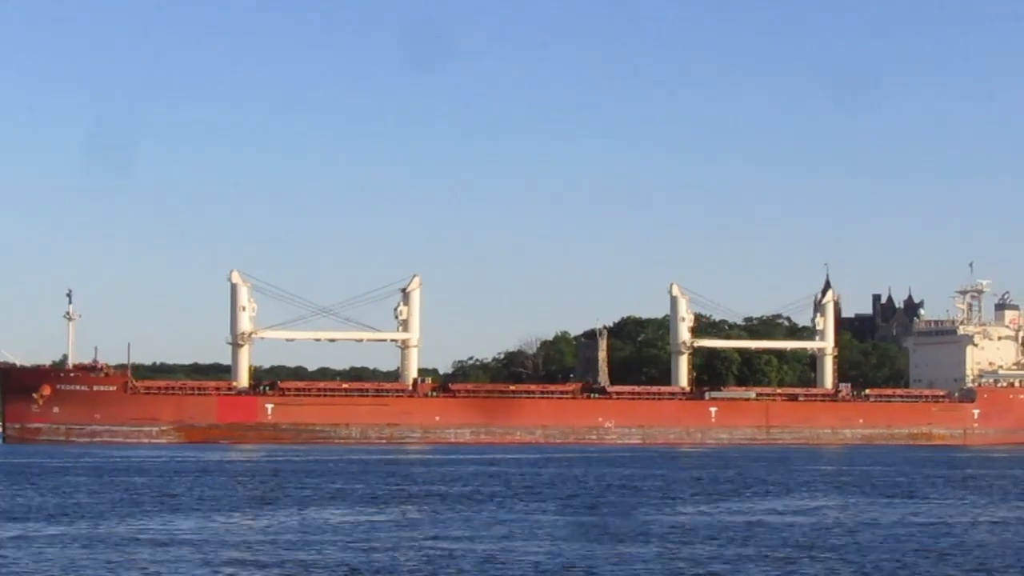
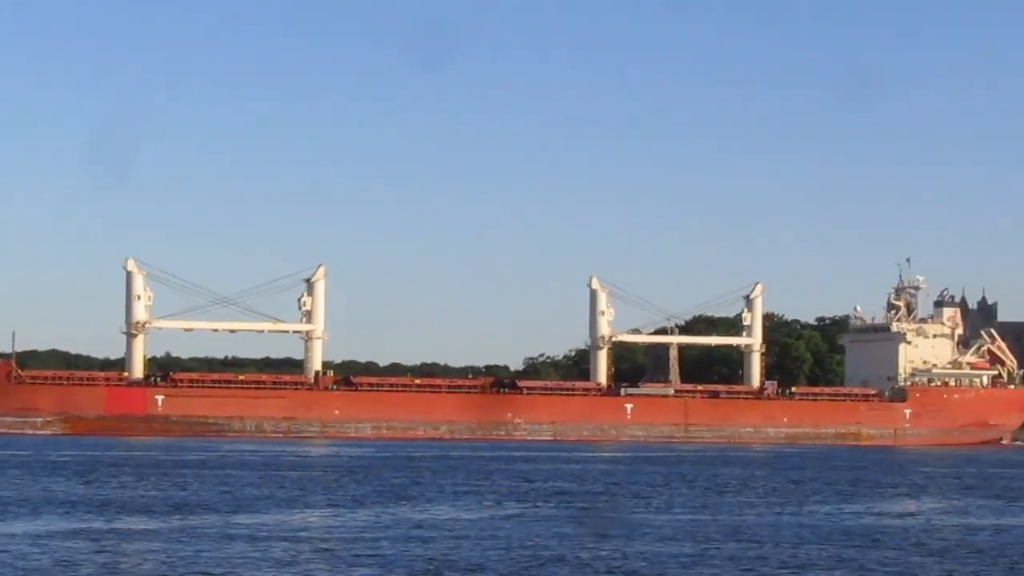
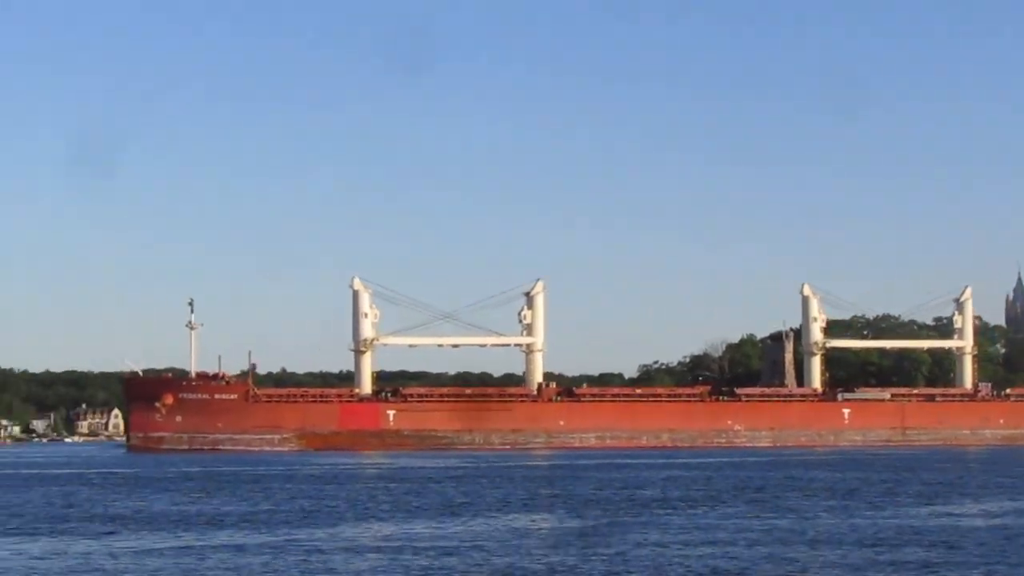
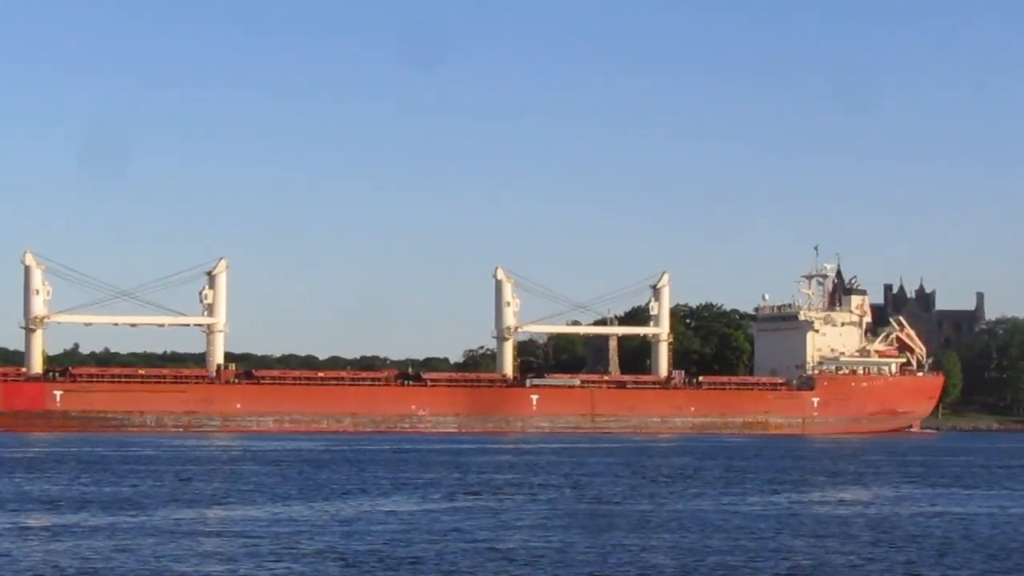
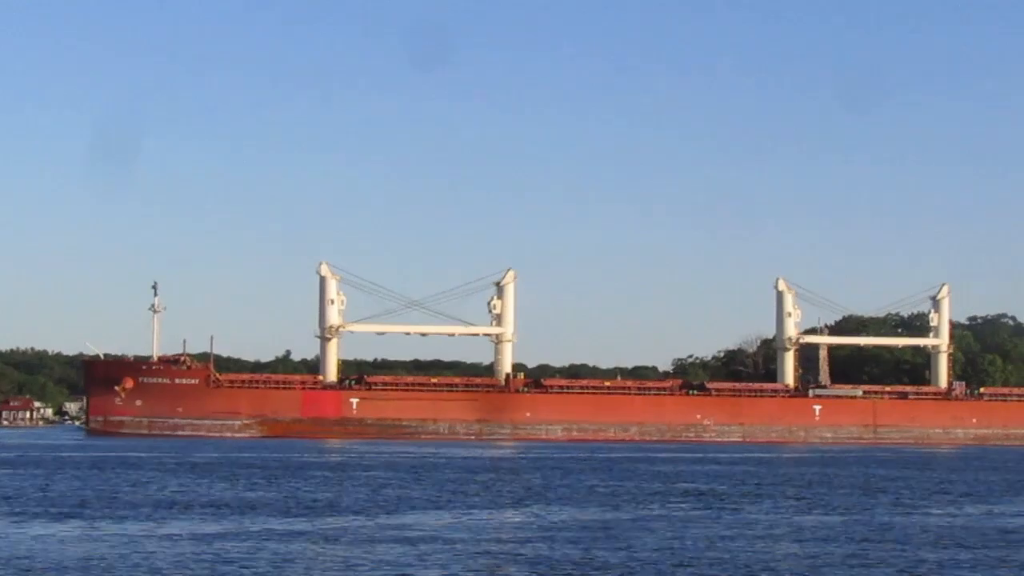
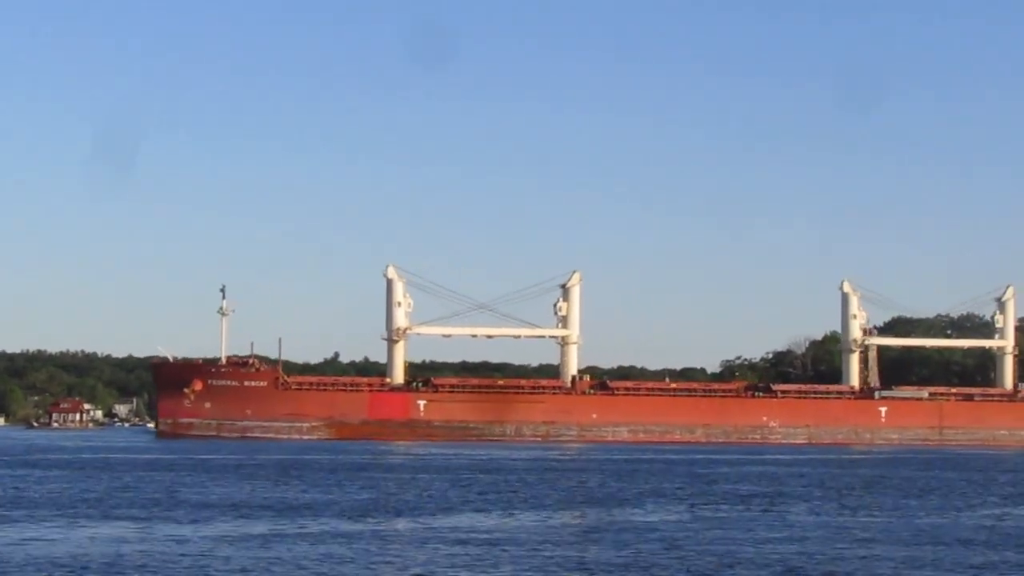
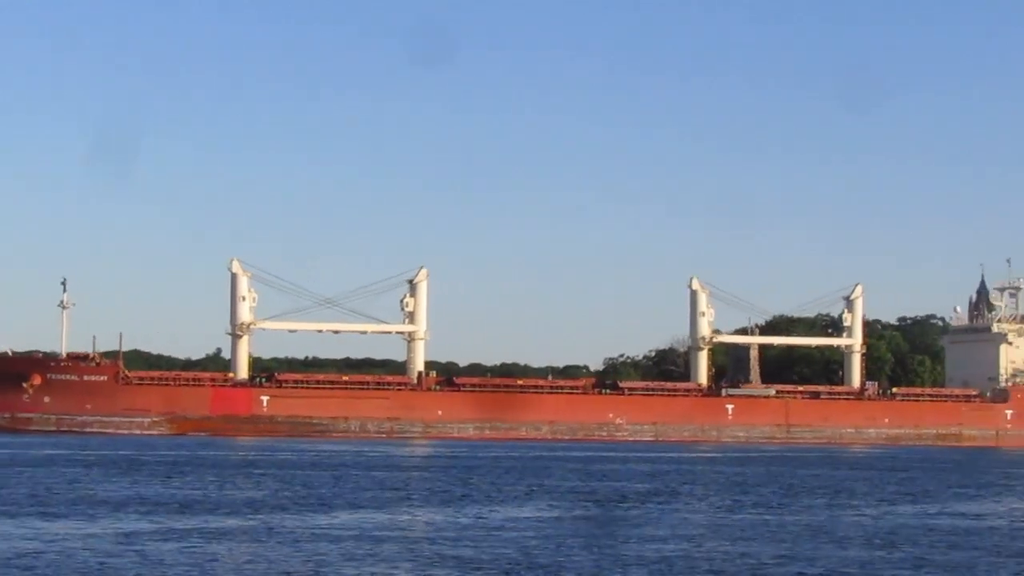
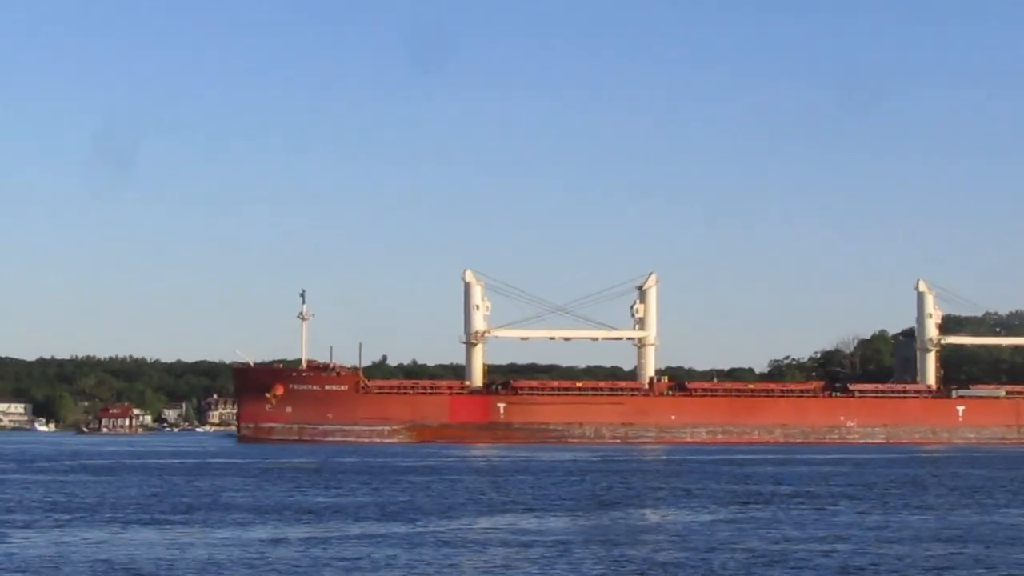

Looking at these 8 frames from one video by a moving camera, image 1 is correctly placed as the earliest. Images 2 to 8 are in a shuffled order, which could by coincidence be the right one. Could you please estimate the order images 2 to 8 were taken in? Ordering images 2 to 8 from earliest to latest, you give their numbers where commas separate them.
3, 8, 6, 5, 7, 2, 4
